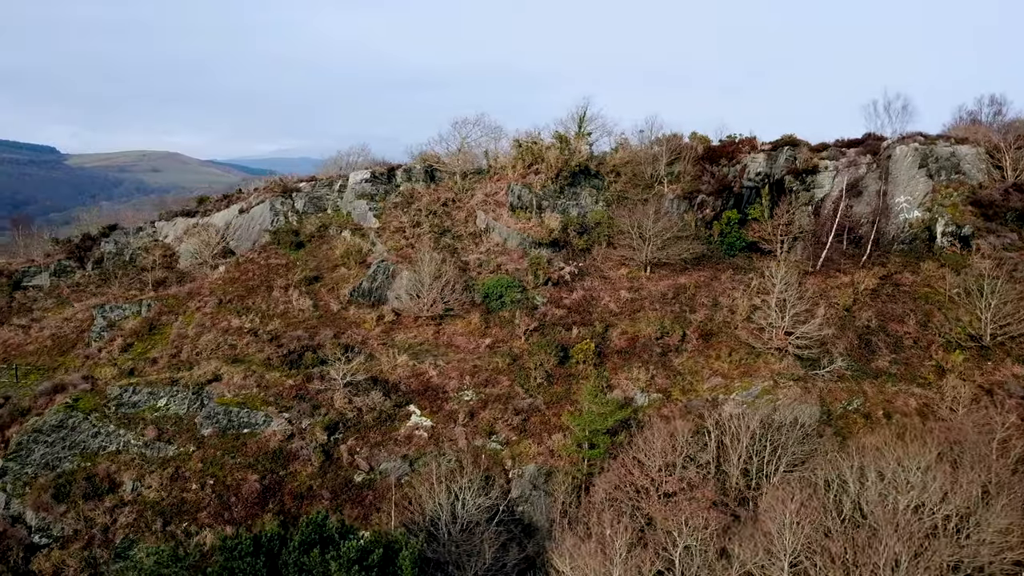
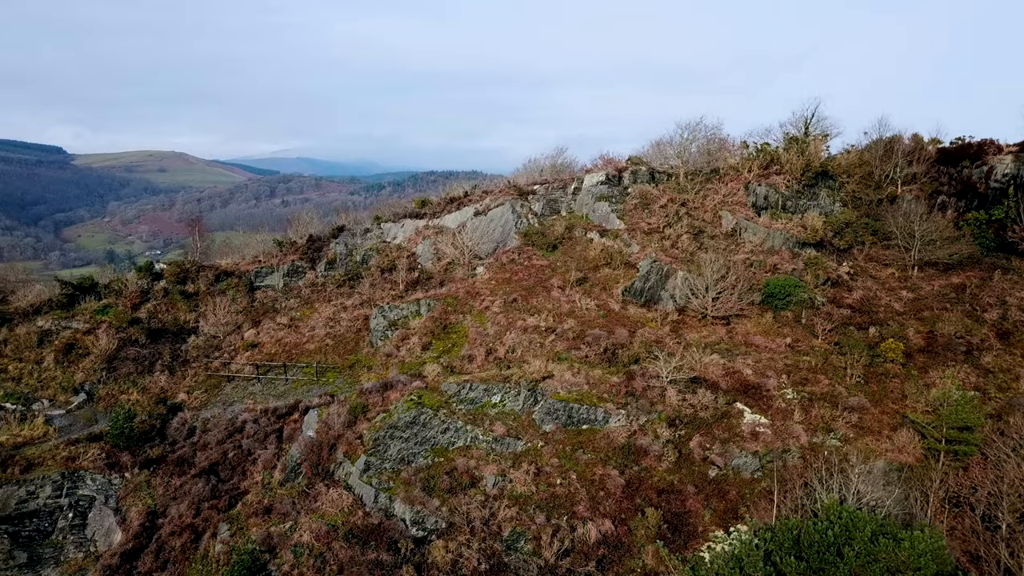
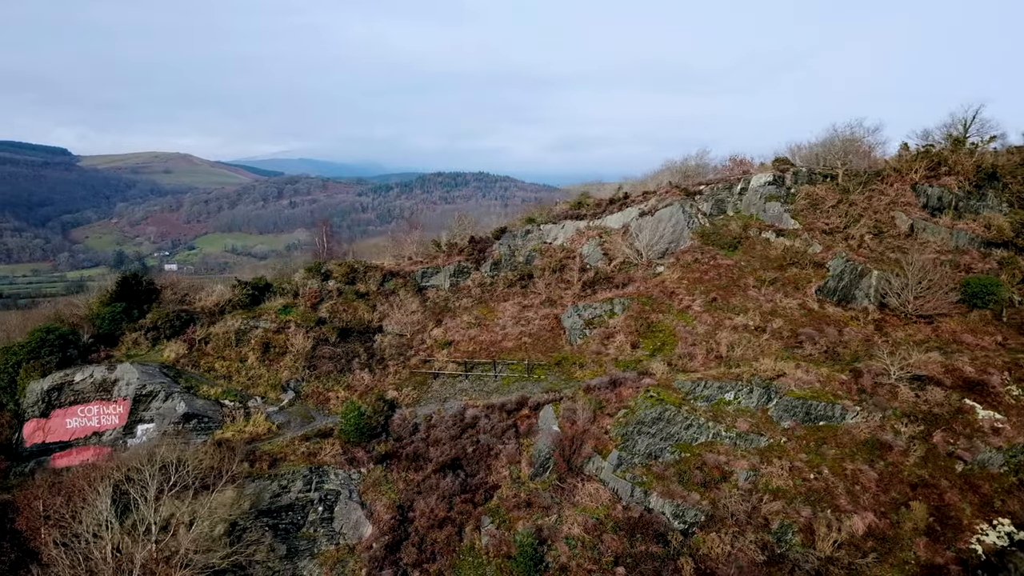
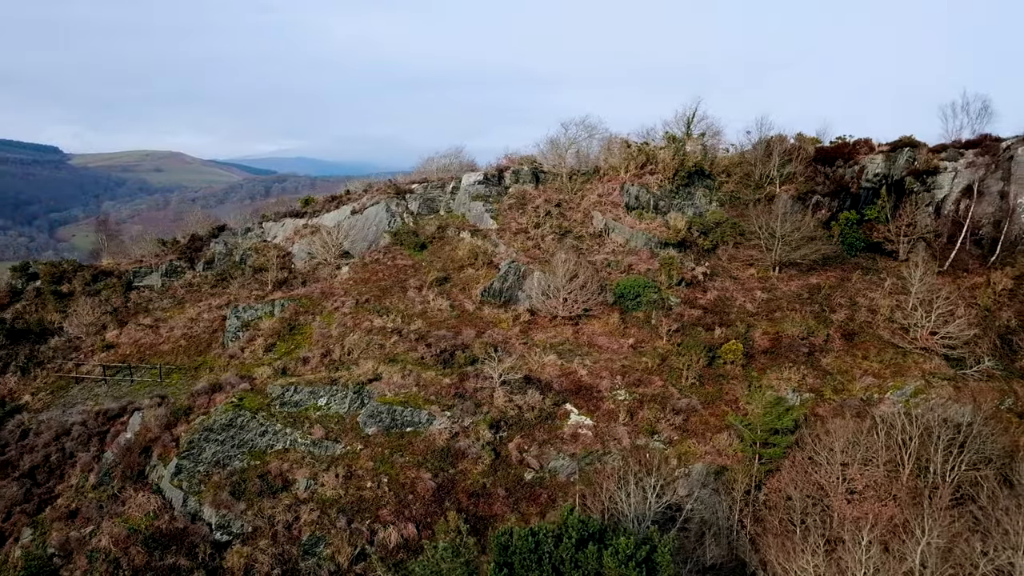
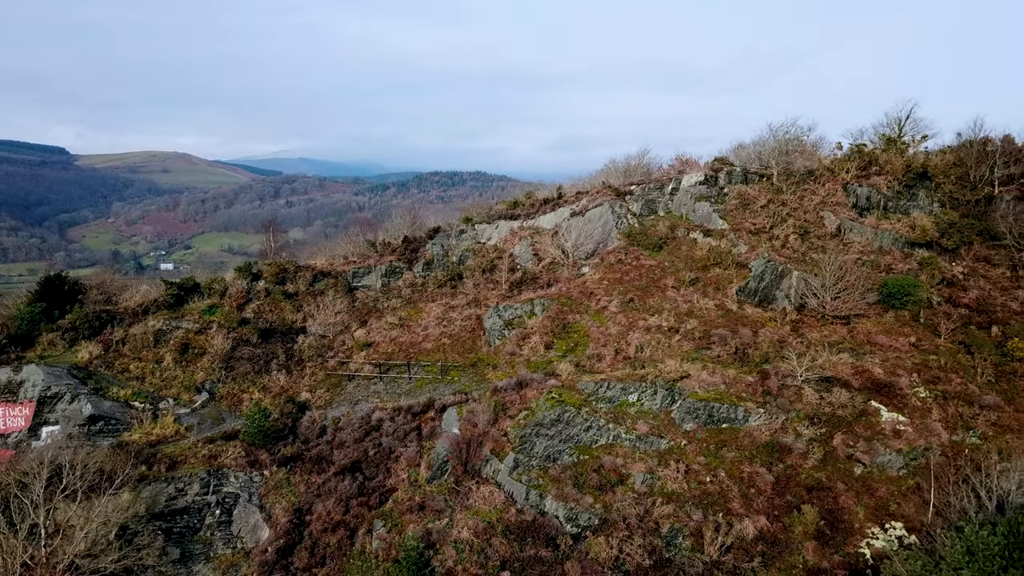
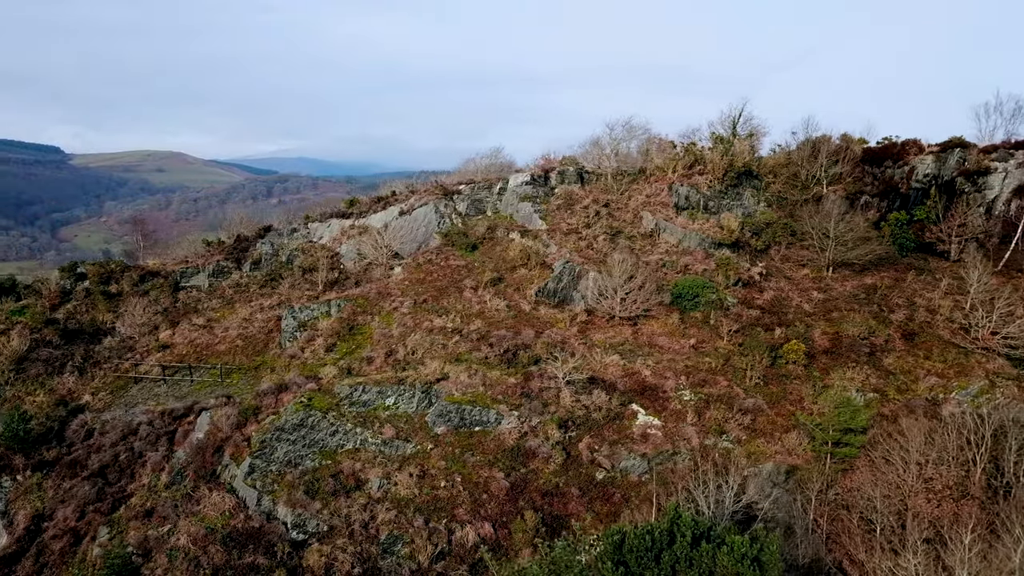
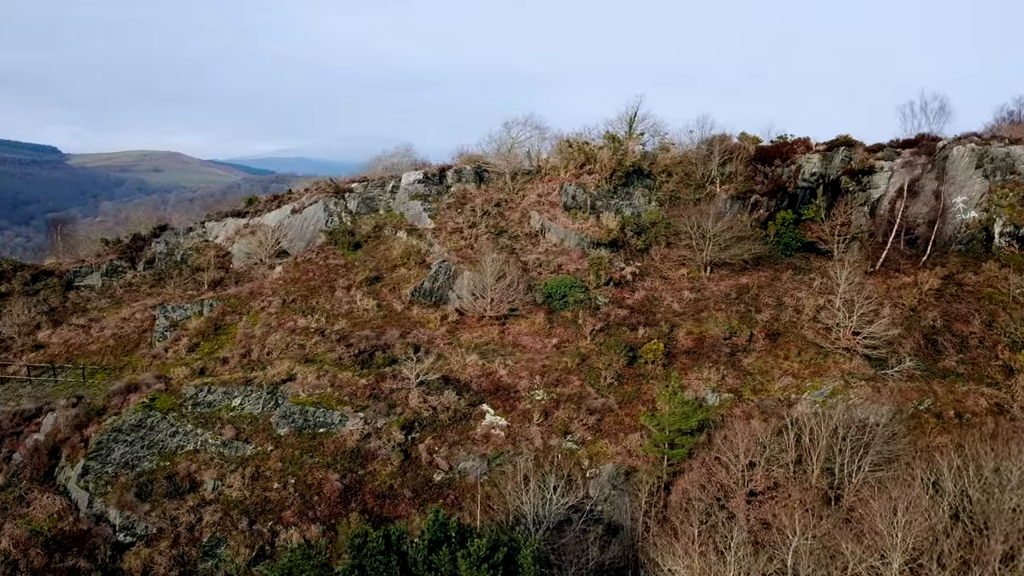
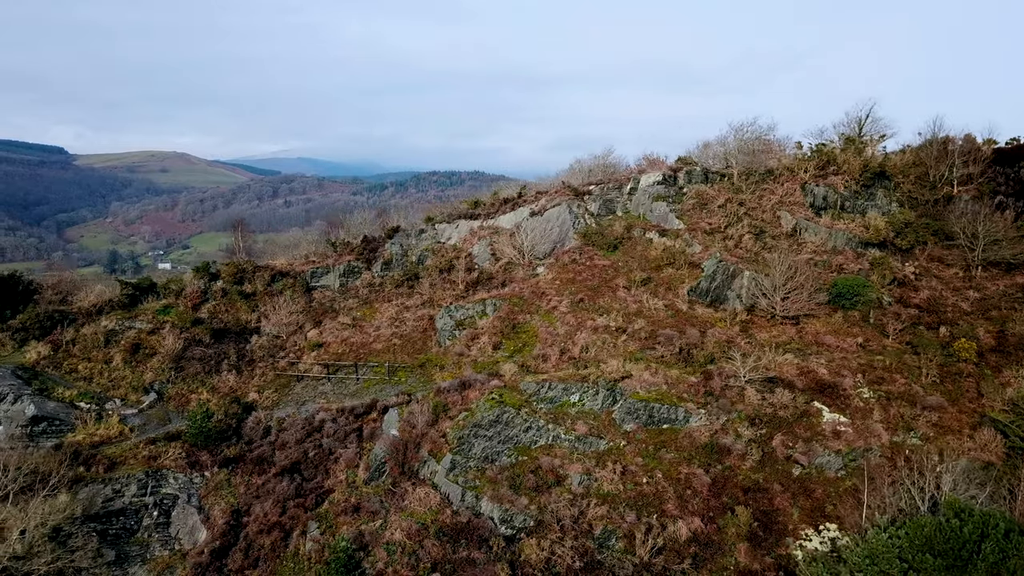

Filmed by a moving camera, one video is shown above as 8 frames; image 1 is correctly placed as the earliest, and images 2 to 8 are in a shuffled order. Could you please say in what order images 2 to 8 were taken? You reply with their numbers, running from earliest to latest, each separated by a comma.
7, 4, 6, 2, 8, 5, 3
